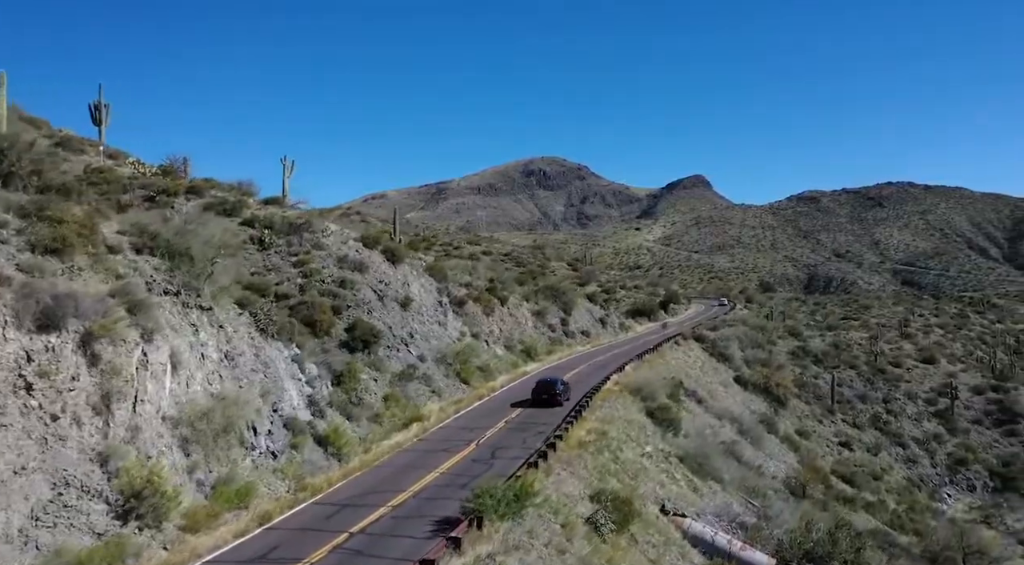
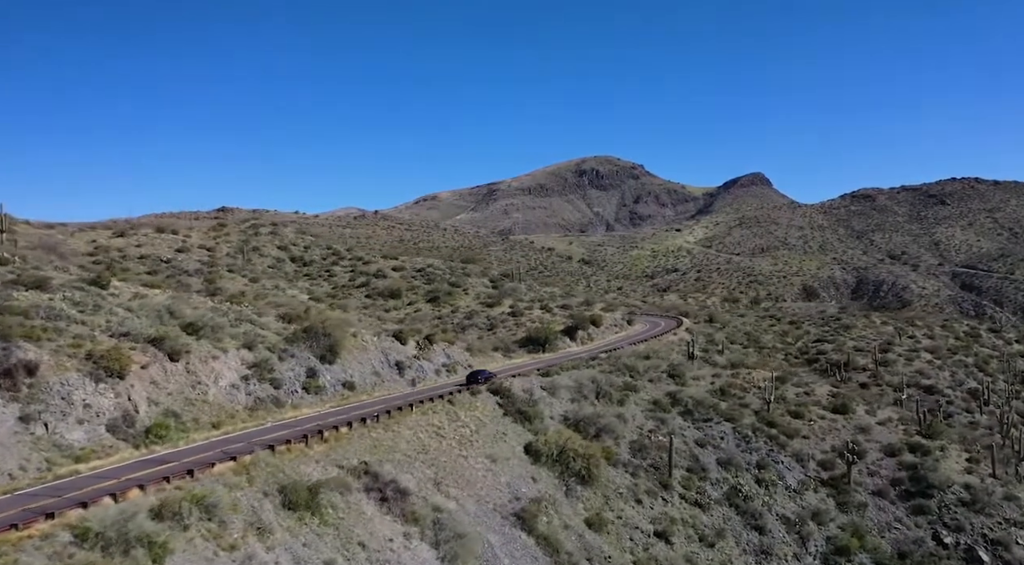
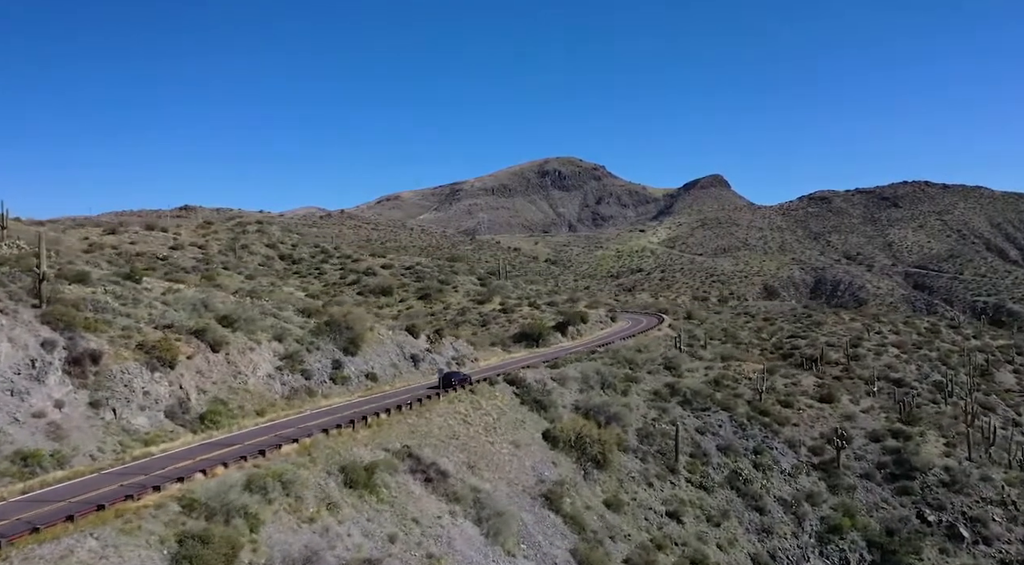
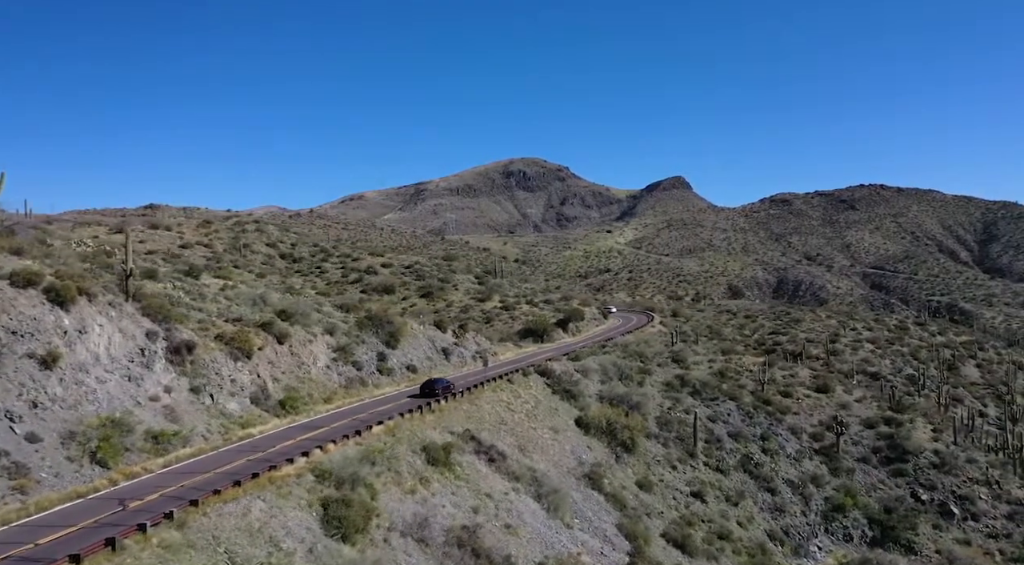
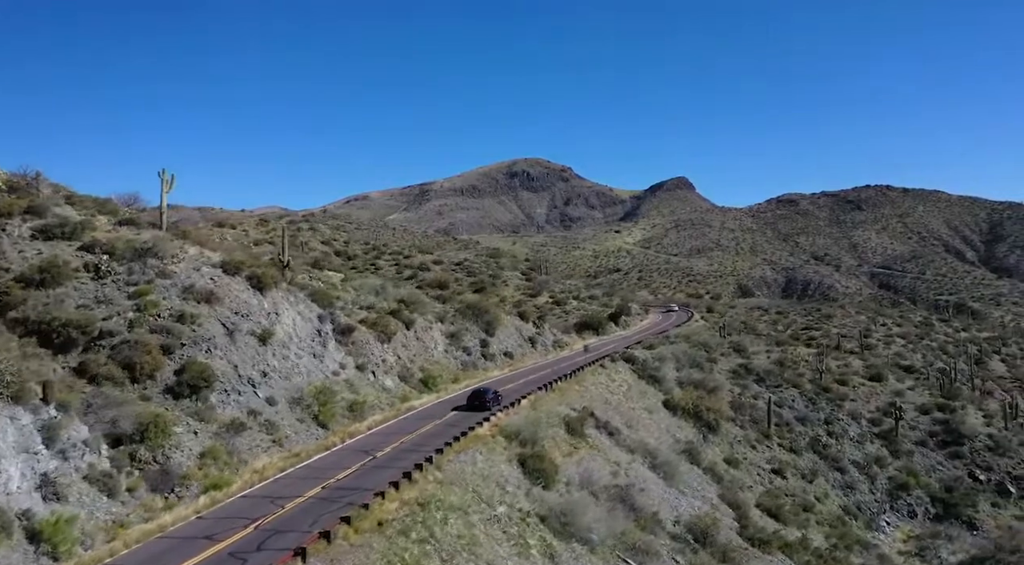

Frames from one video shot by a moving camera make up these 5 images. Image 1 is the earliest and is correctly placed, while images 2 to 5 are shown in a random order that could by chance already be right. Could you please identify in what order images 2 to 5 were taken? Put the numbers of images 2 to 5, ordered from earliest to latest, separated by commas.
5, 4, 3, 2
